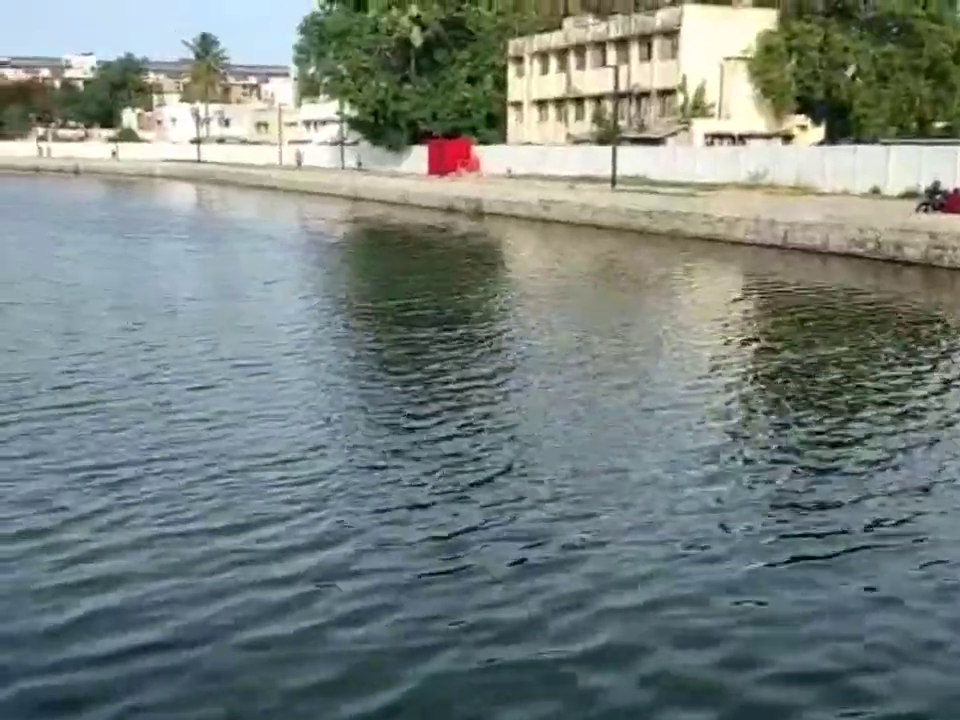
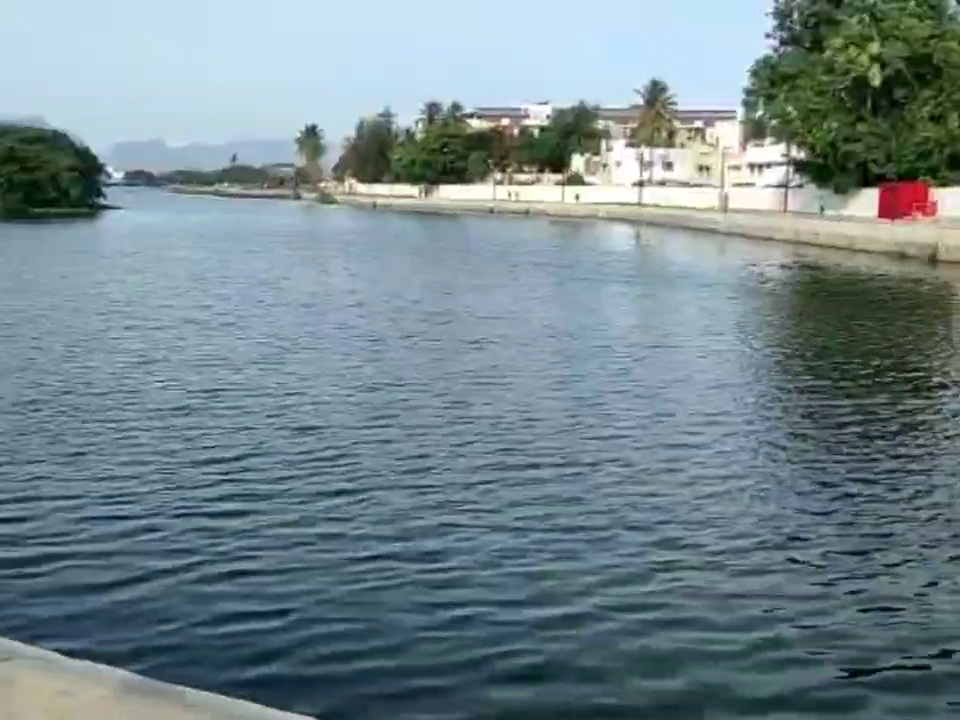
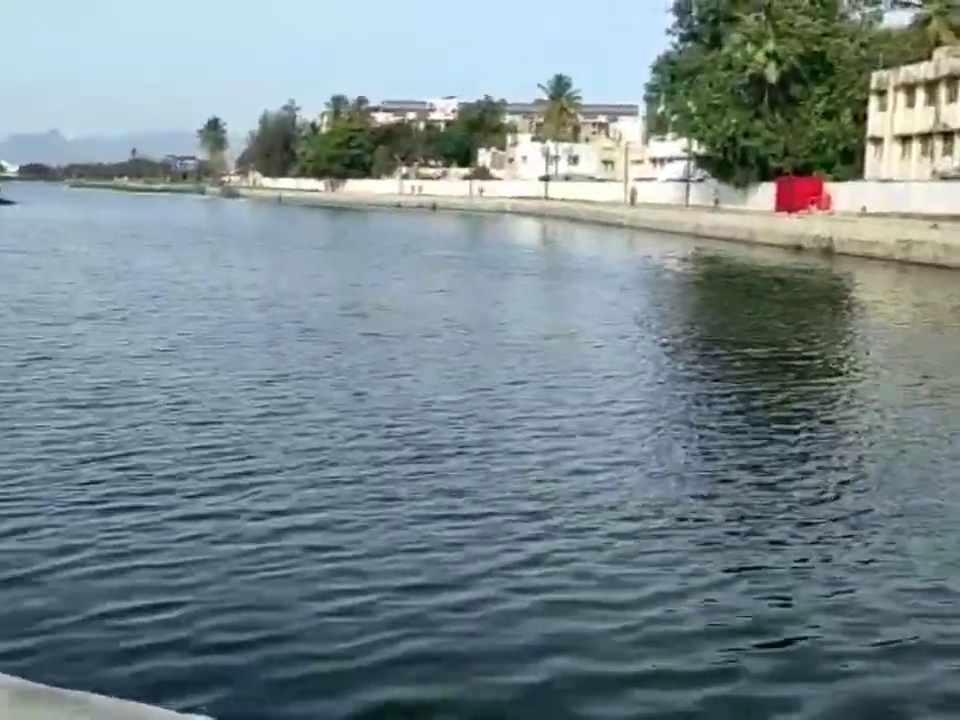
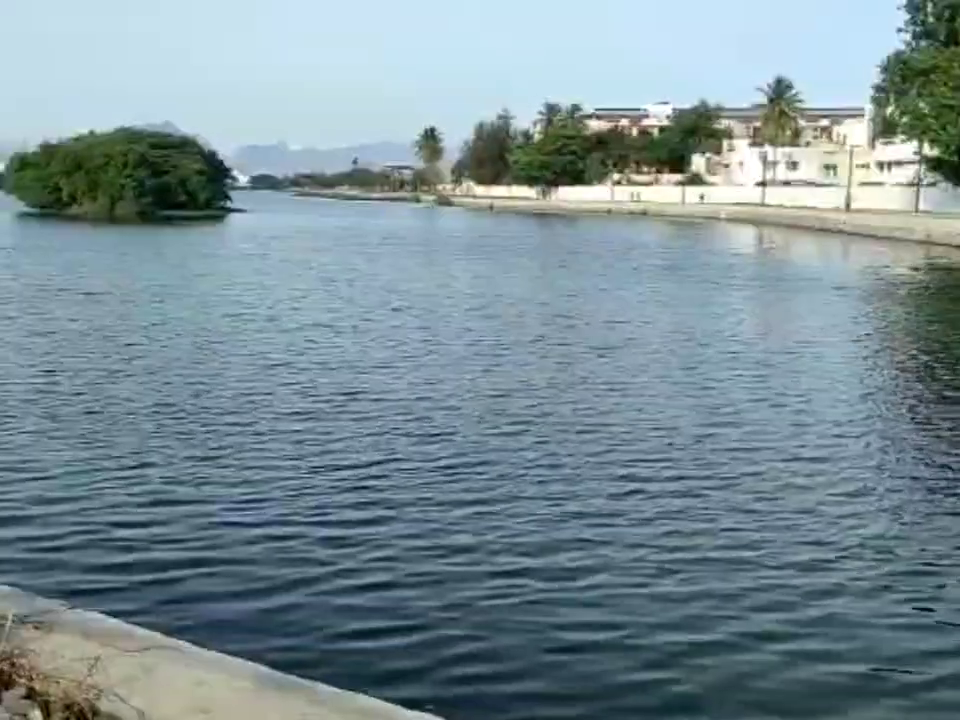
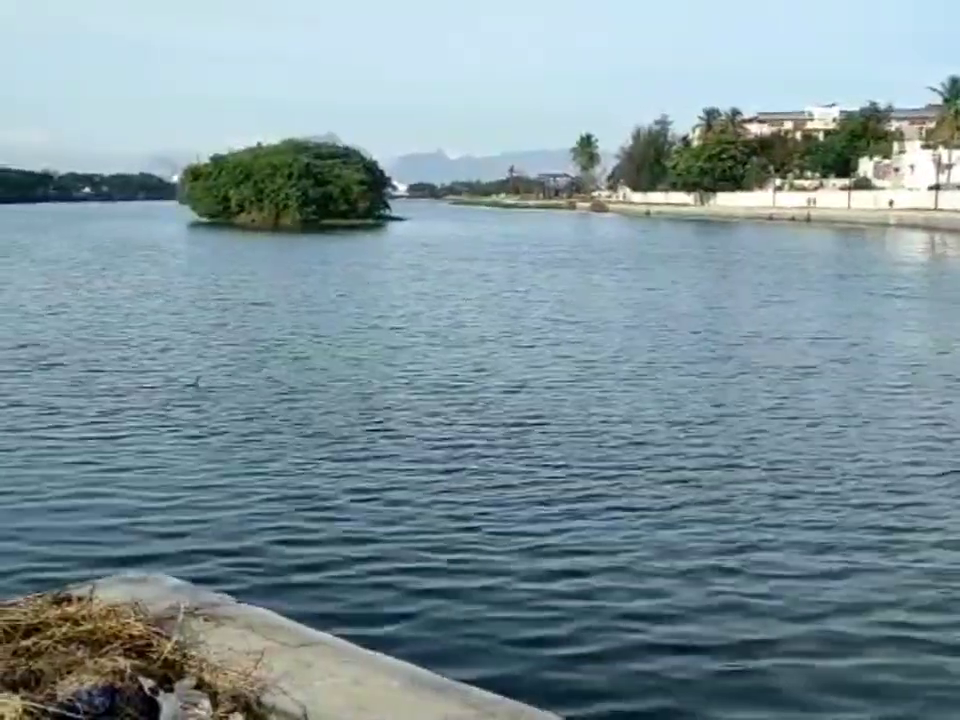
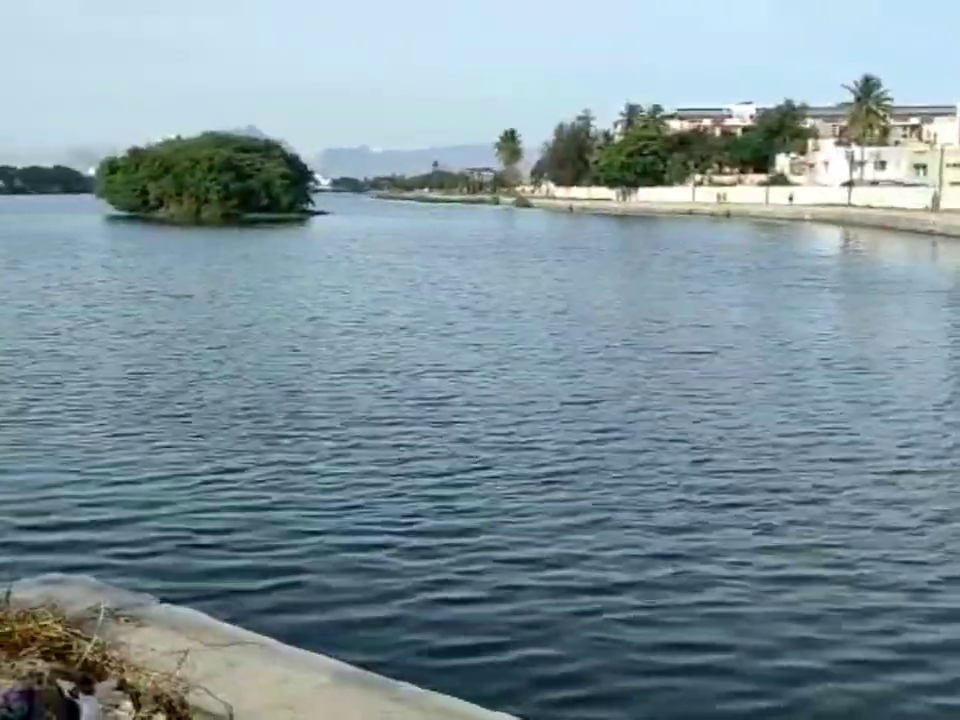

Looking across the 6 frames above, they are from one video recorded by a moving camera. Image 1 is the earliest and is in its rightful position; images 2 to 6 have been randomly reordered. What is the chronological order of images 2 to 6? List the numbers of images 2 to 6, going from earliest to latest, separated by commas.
3, 2, 4, 6, 5
